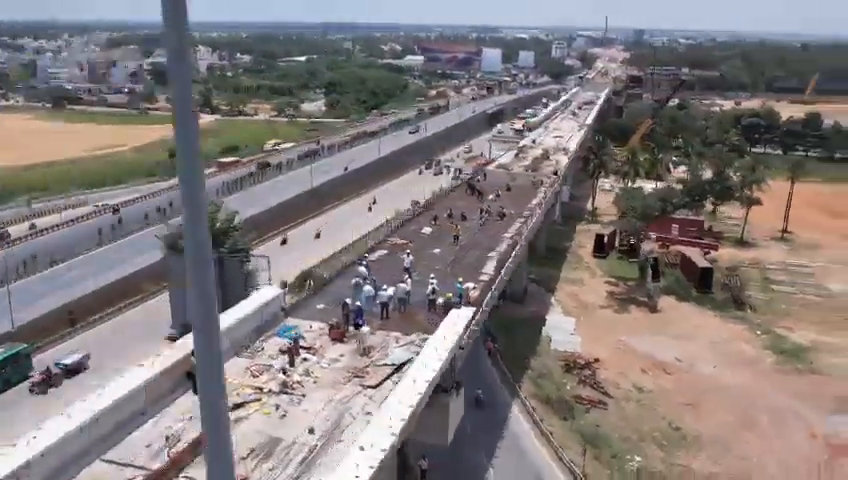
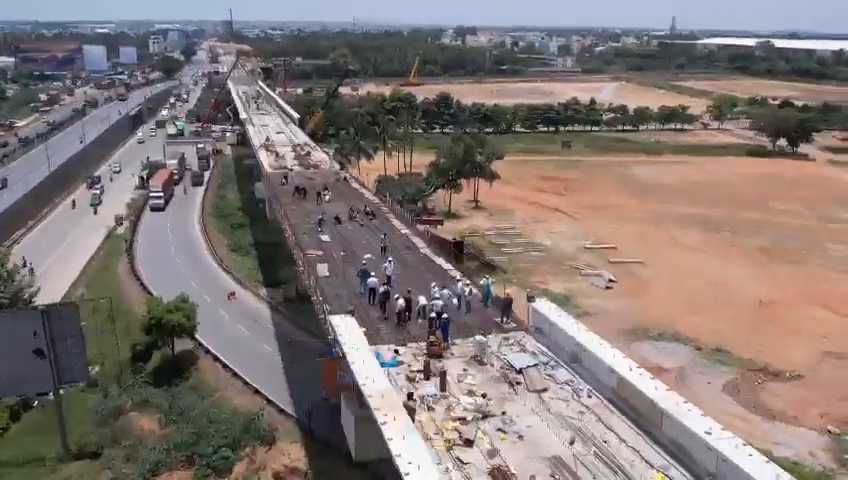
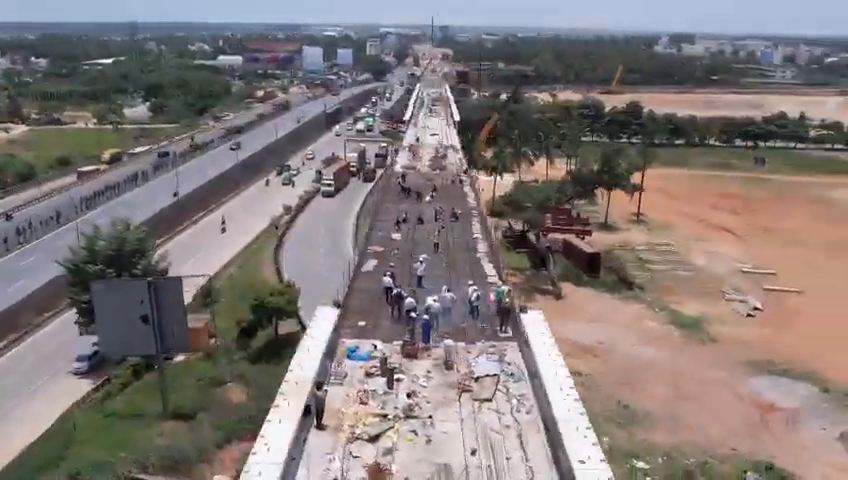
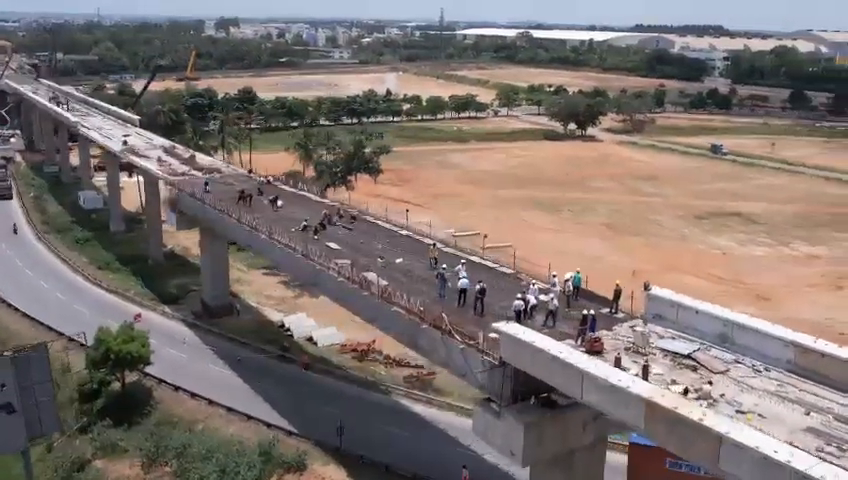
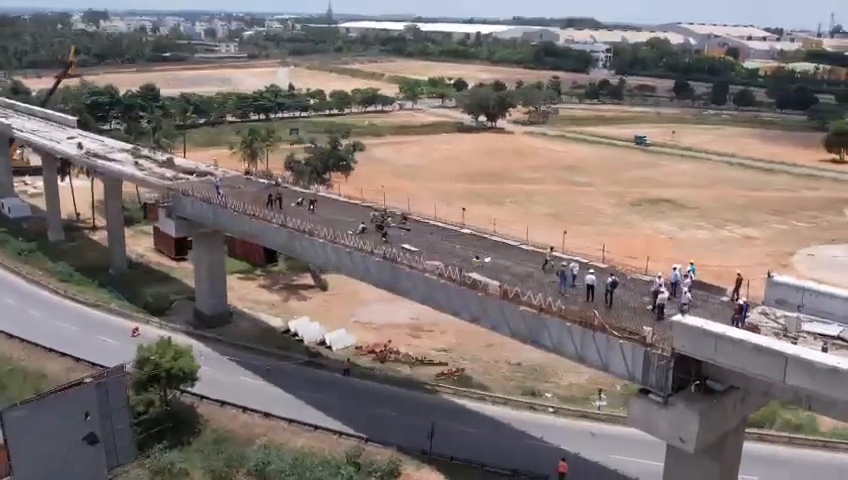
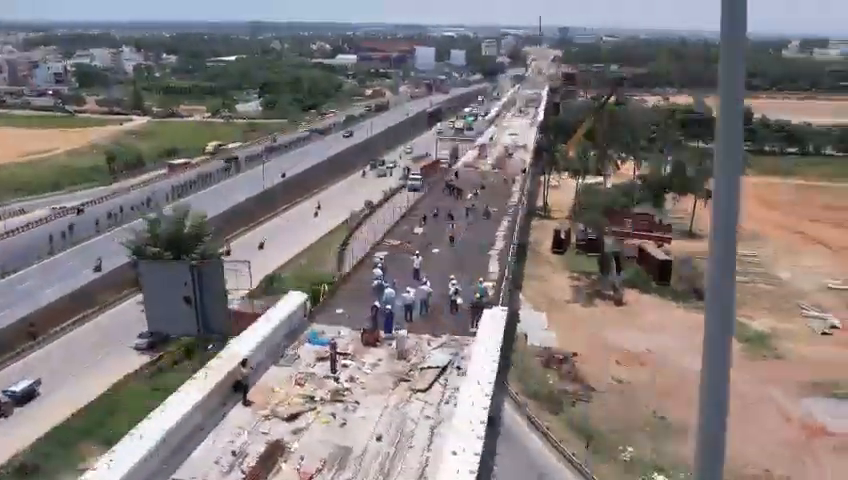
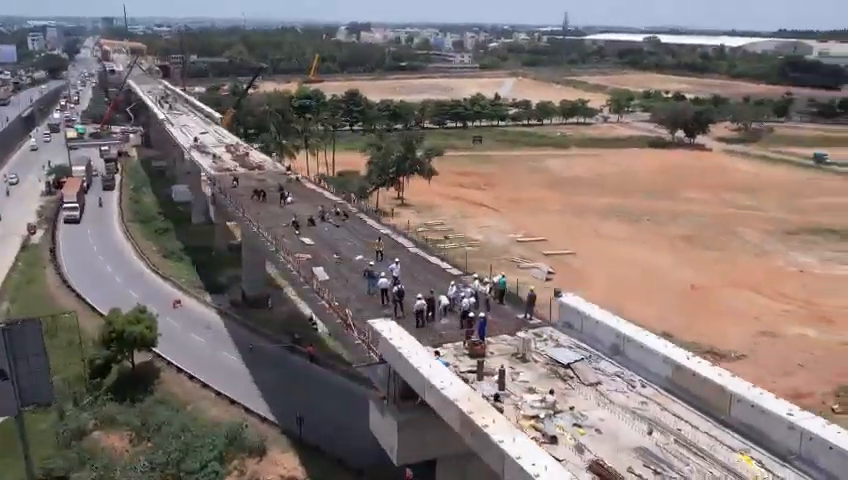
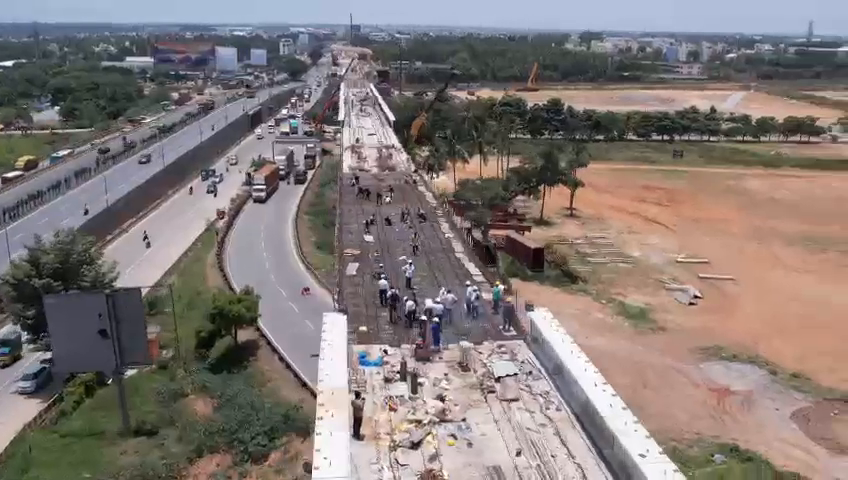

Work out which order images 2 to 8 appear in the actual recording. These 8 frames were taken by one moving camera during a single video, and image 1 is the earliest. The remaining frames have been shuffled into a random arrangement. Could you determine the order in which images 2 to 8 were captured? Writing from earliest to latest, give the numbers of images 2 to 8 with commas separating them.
6, 3, 8, 2, 7, 4, 5
